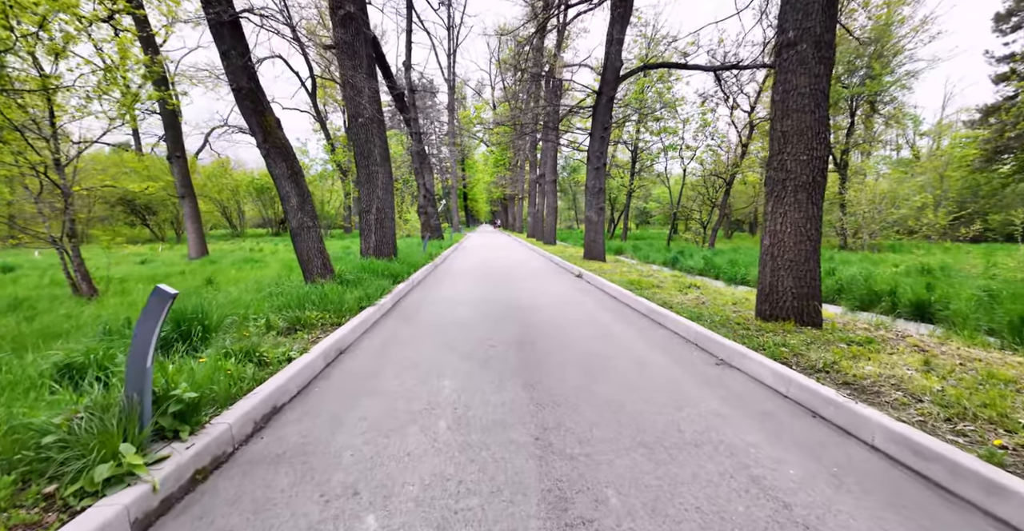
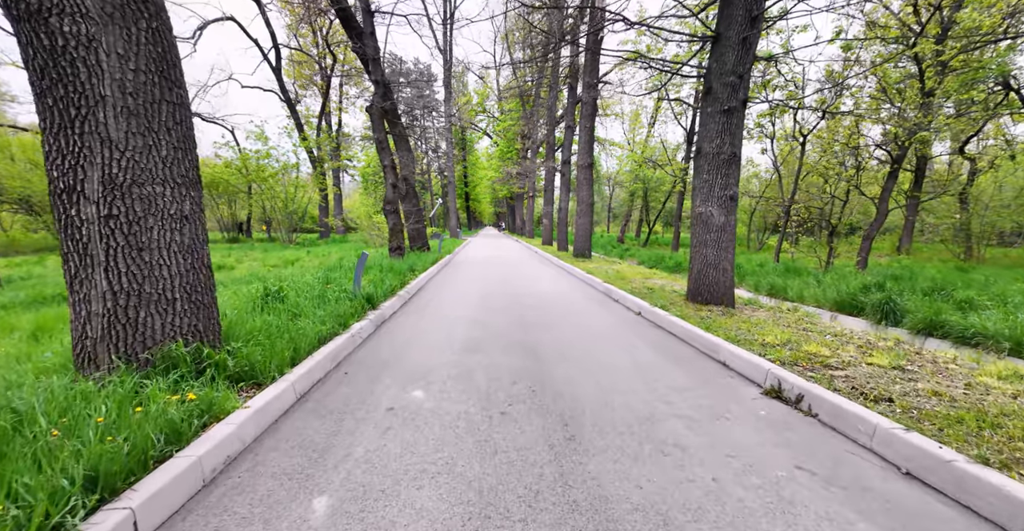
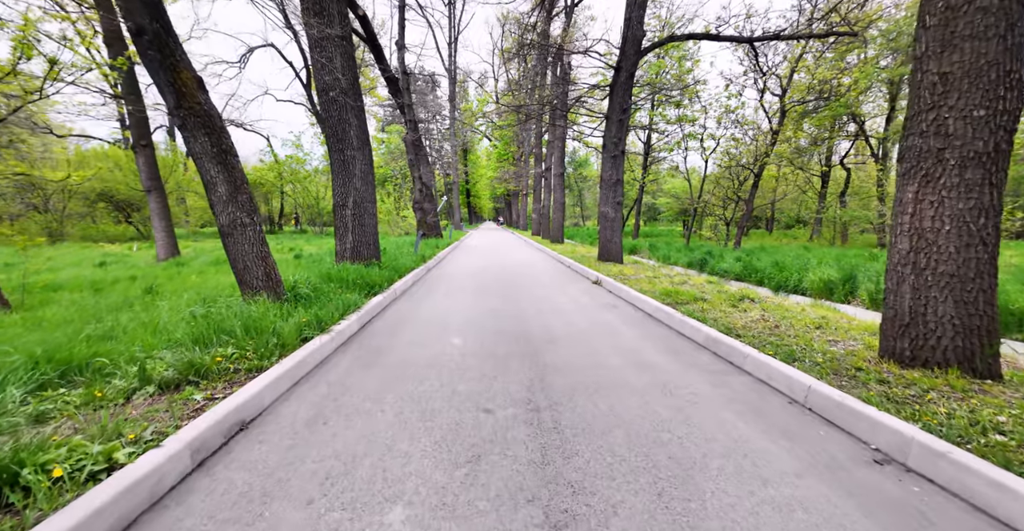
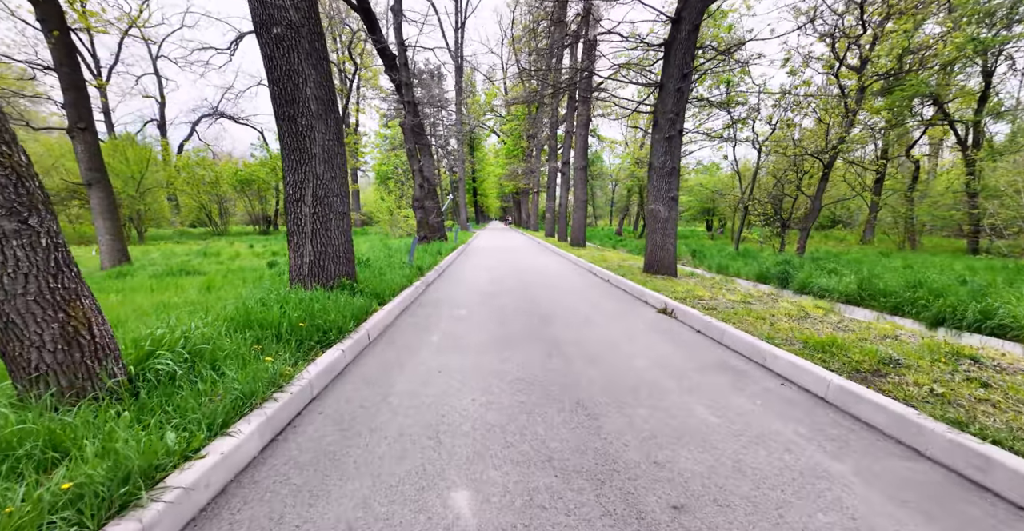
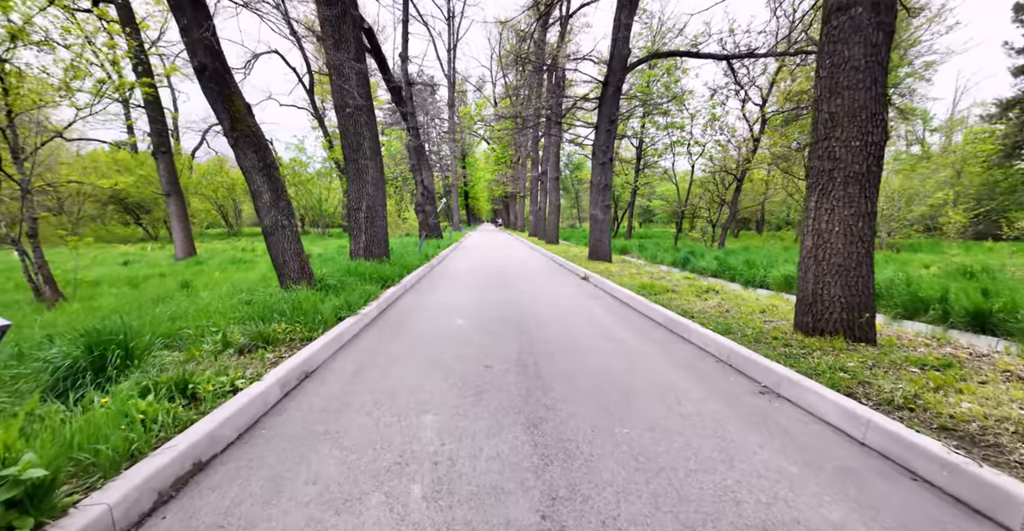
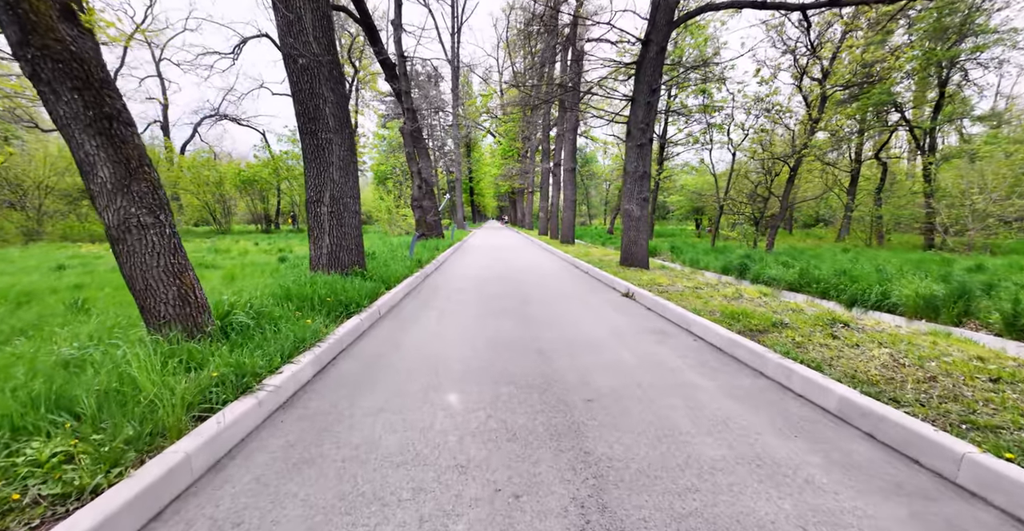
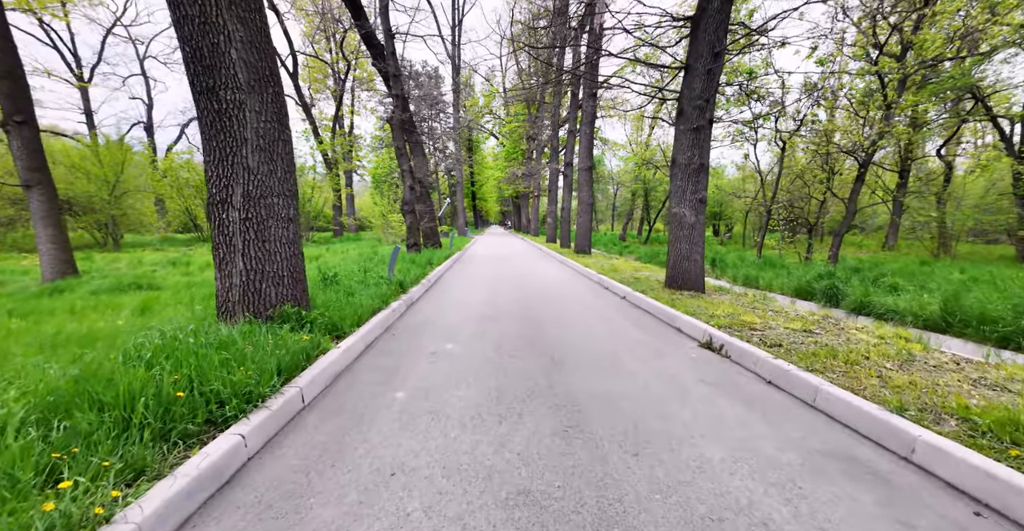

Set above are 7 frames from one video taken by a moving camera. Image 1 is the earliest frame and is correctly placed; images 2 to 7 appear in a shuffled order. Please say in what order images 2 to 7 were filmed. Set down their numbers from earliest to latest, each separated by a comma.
5, 3, 6, 4, 7, 2
